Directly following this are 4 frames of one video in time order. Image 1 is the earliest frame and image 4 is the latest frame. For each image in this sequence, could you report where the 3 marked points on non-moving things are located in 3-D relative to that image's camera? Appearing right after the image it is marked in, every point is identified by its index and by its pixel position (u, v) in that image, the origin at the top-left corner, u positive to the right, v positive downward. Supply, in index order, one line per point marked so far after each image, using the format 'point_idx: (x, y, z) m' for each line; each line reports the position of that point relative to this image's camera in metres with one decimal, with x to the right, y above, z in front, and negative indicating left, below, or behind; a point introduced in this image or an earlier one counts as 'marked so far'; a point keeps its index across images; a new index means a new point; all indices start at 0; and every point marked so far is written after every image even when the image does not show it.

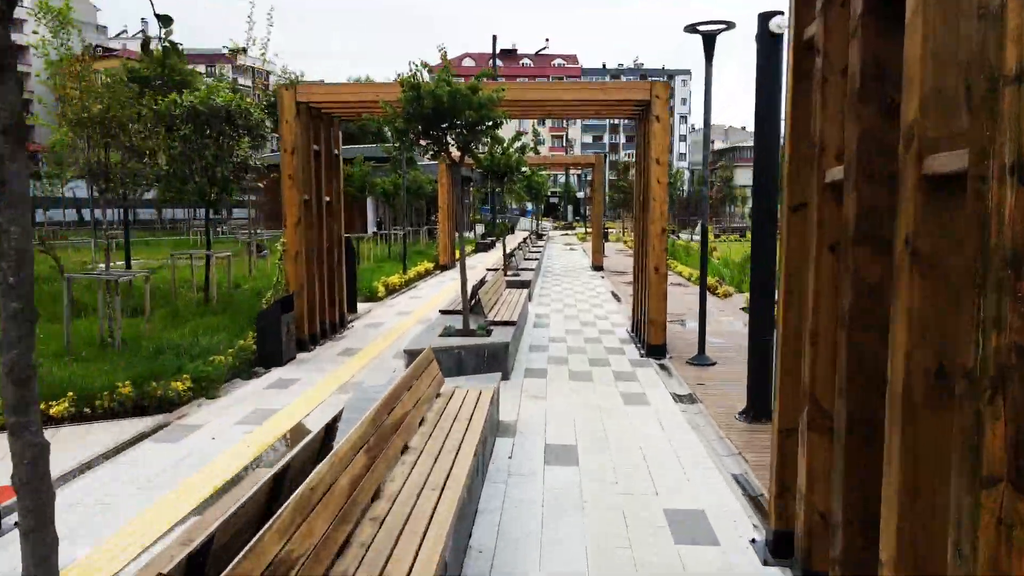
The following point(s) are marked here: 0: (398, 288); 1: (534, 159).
0: (-2.4, -0.1, +14.9) m
1: (+0.6, +3.5, +19.9) m
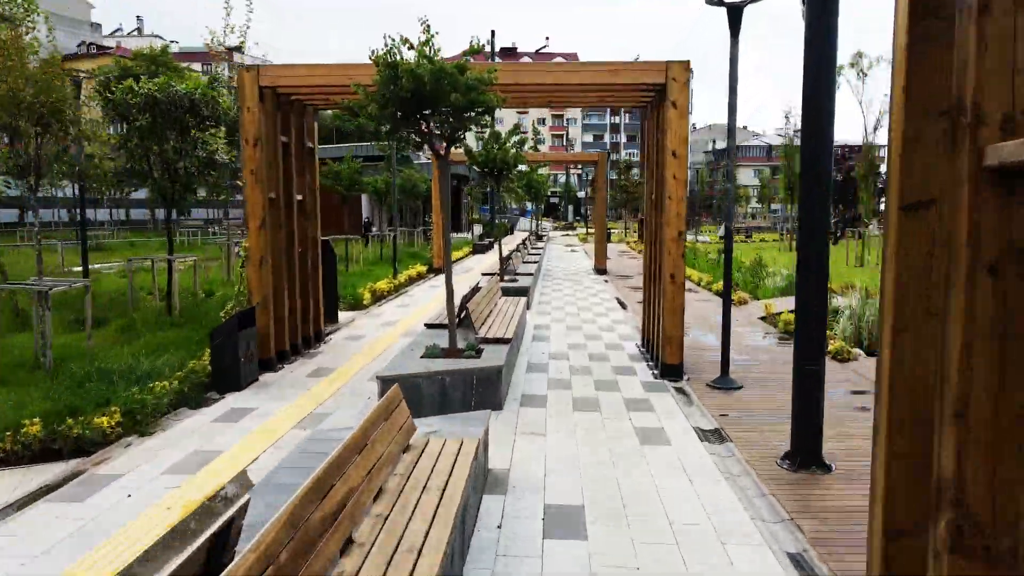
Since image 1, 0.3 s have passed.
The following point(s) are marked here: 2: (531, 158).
0: (-2.4, -0.2, +14.0) m
1: (+0.6, +3.4, +19.0) m
2: (+0.5, +3.3, +18.3) m
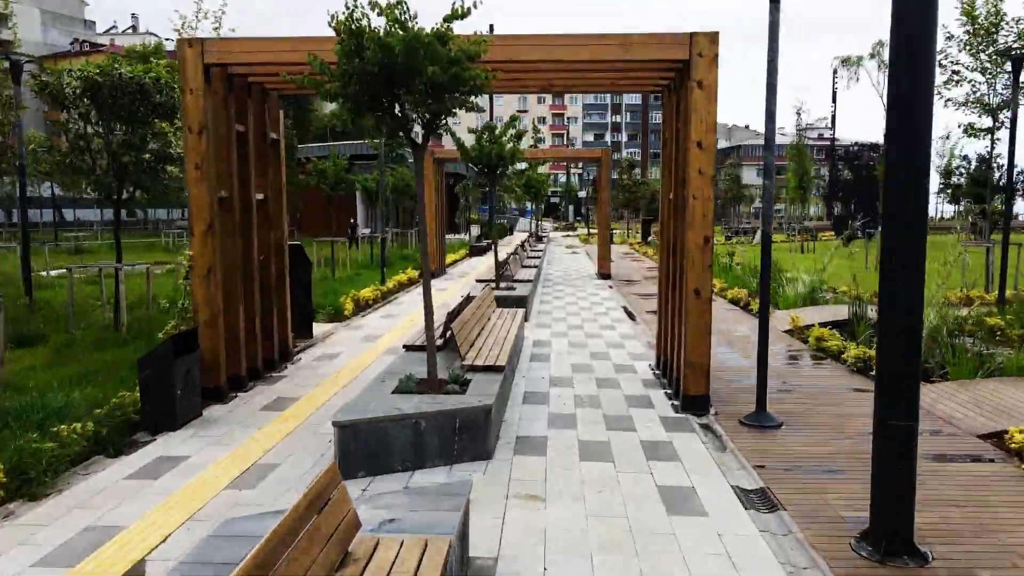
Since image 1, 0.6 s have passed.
0: (-2.5, -0.3, +13.0) m
1: (+0.5, +3.3, +18.0) m
2: (+0.4, +3.2, +17.4) m
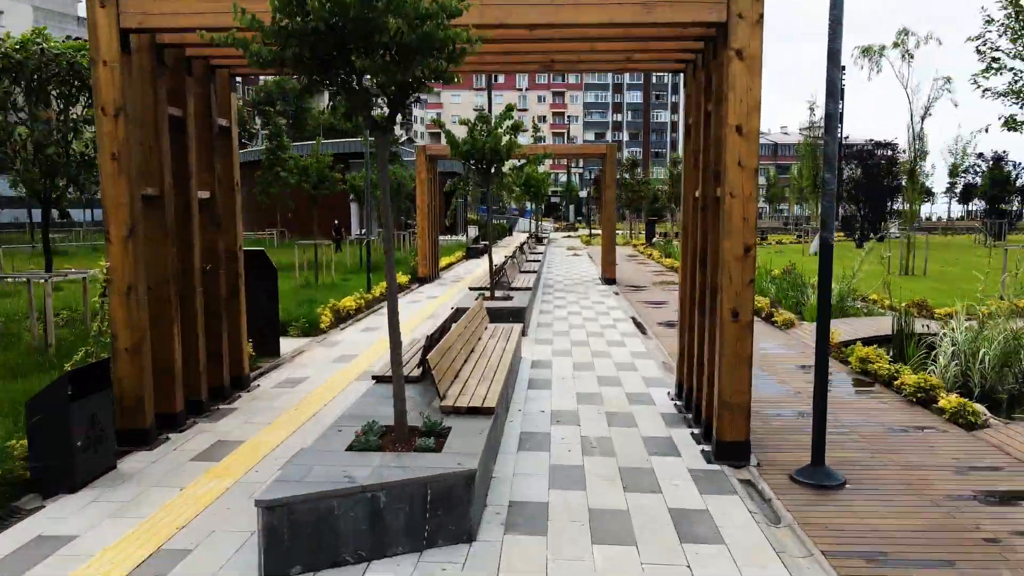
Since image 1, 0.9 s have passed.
0: (-2.5, -0.4, +12.0) m
1: (+0.5, +3.2, +17.1) m
2: (+0.4, +3.1, +16.4) m
